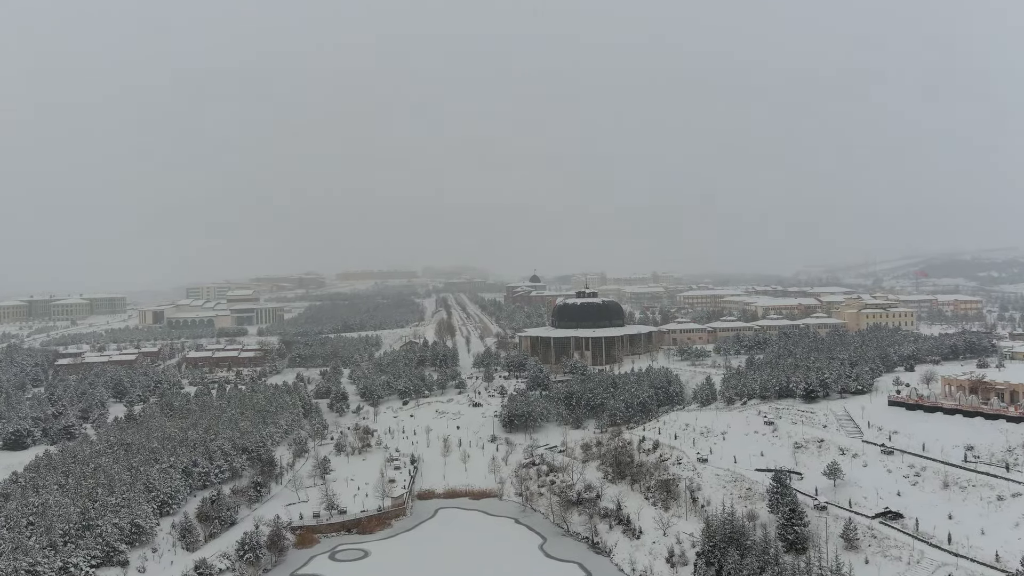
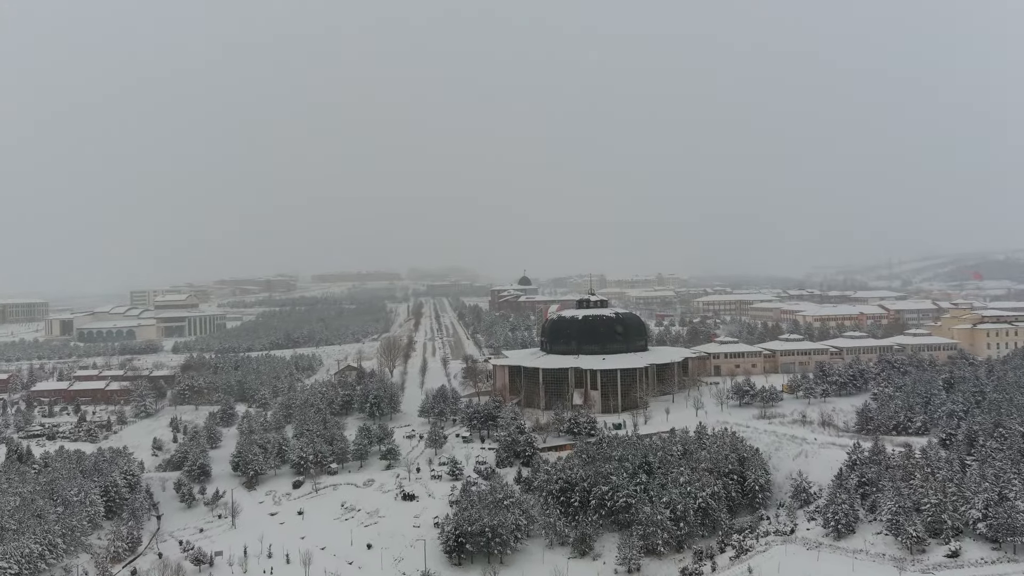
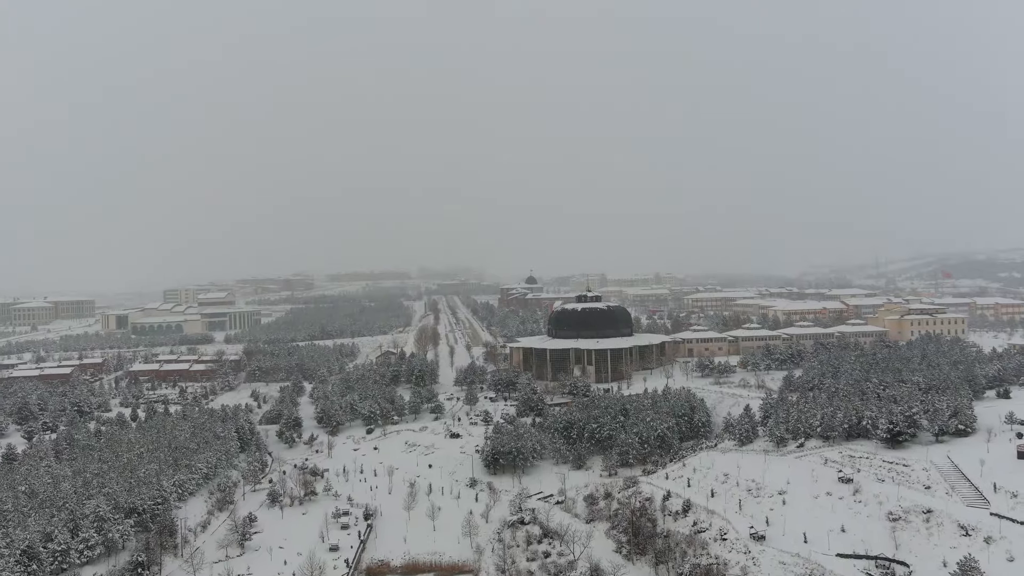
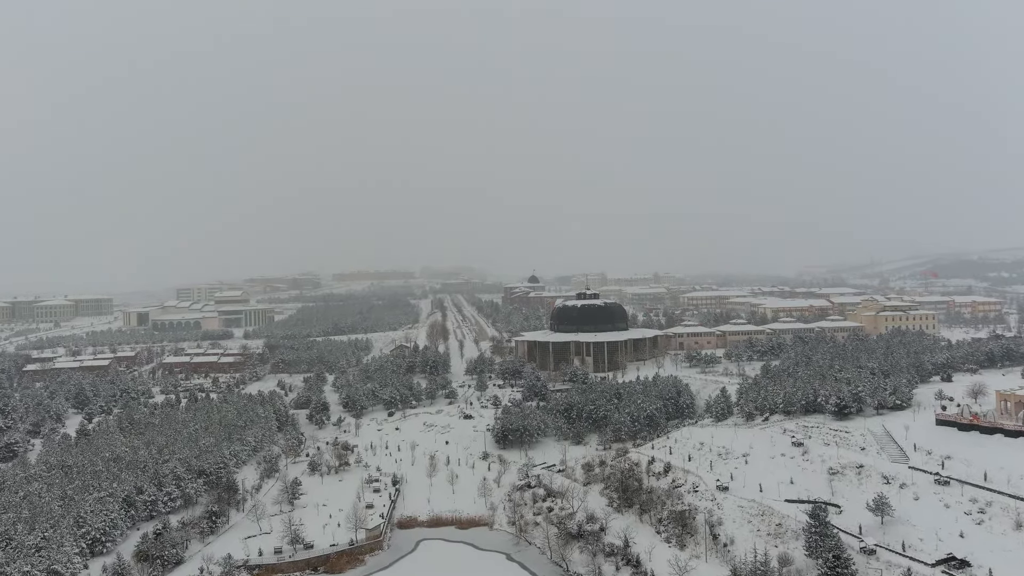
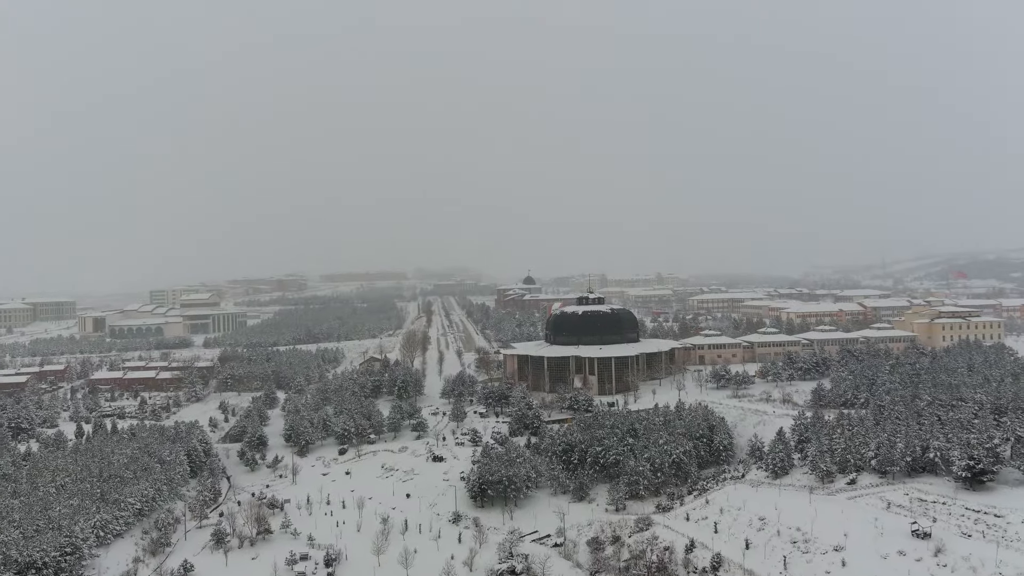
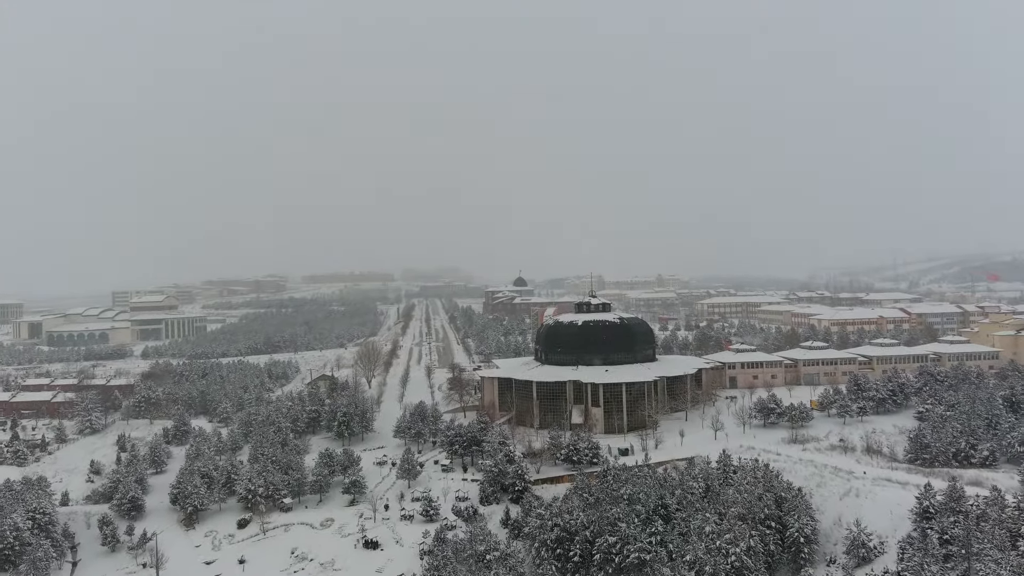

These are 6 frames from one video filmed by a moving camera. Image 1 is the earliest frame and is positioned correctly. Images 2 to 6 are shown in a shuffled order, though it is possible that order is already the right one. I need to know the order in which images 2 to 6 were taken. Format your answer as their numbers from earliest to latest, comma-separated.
4, 3, 5, 2, 6
